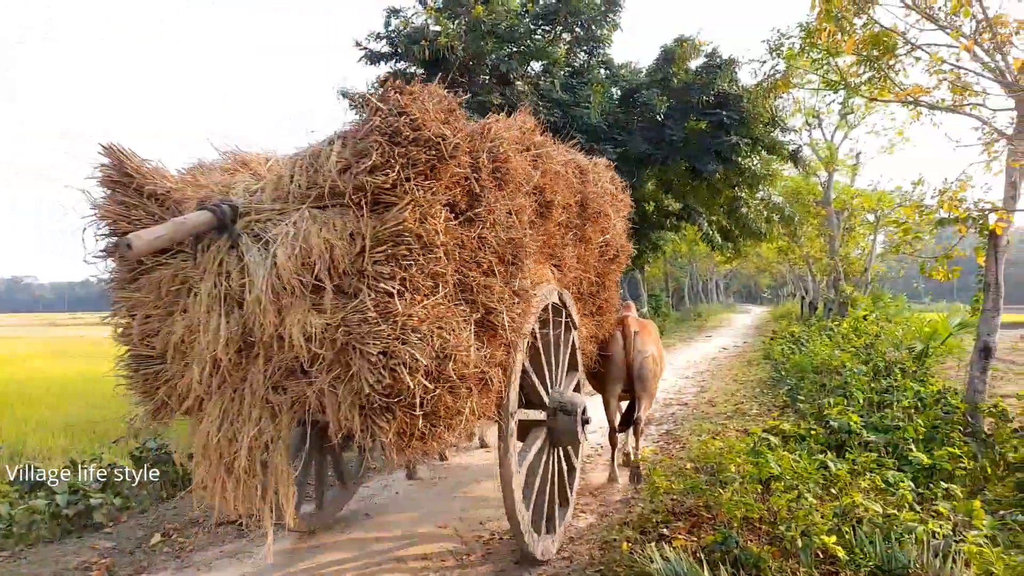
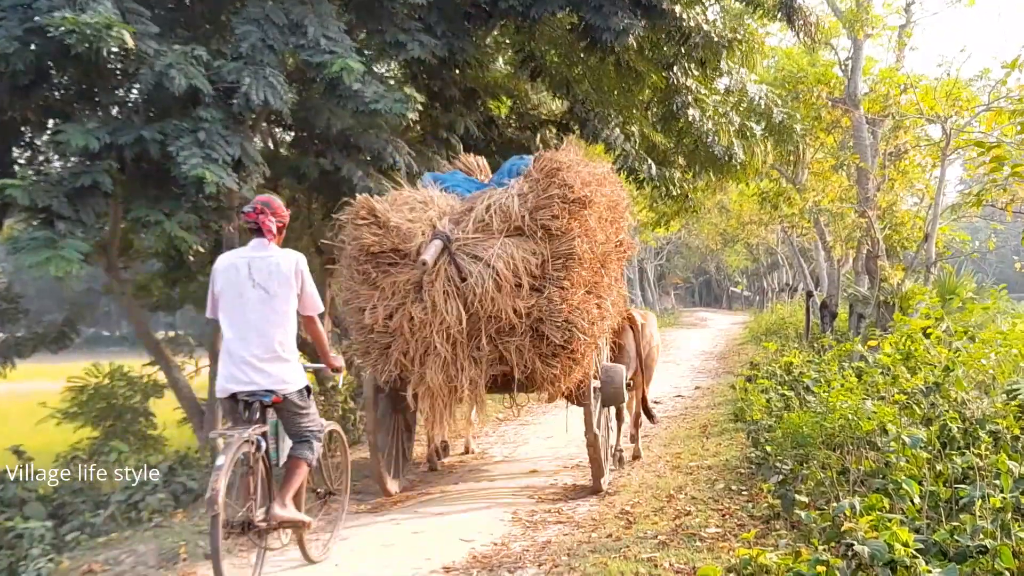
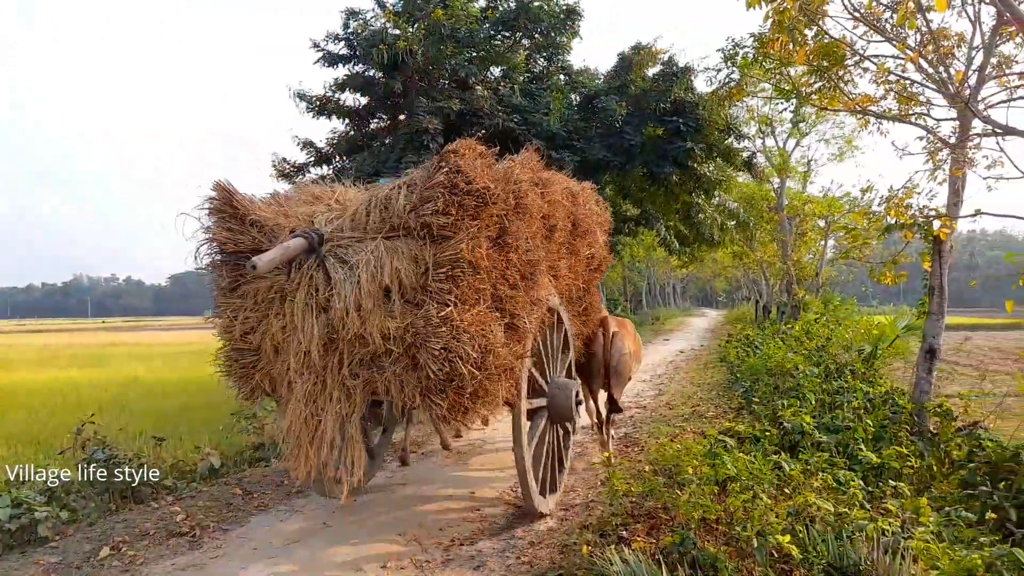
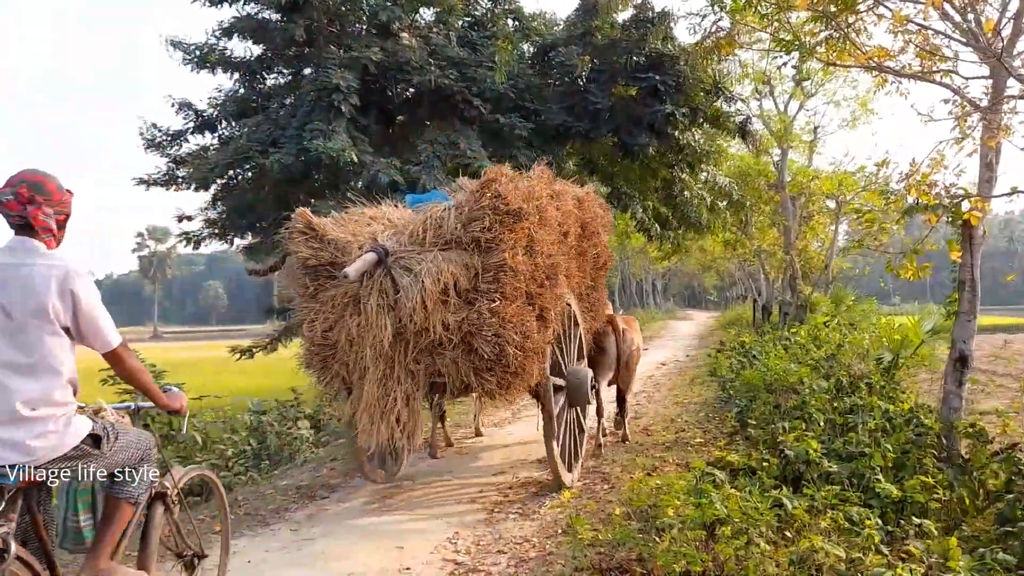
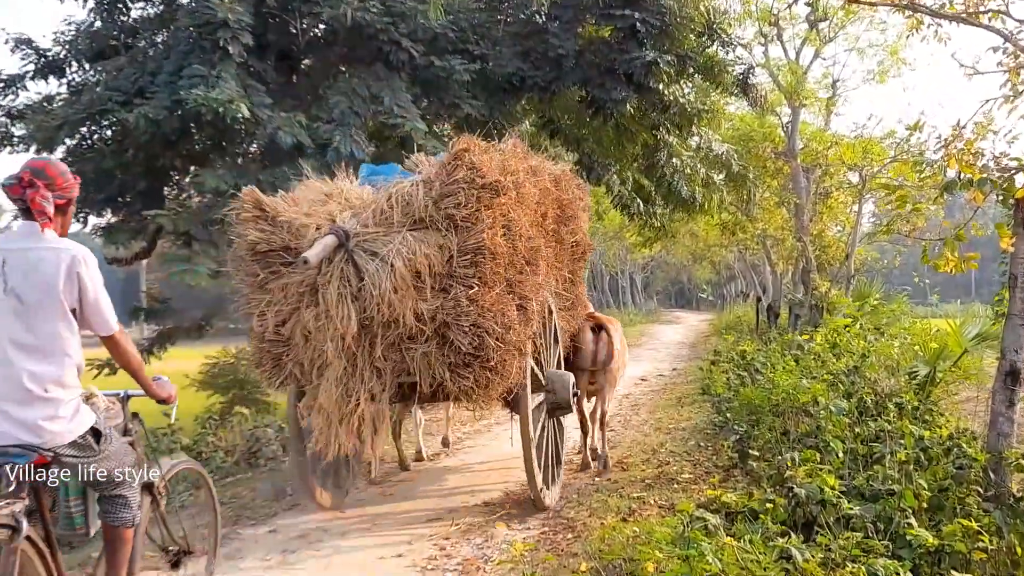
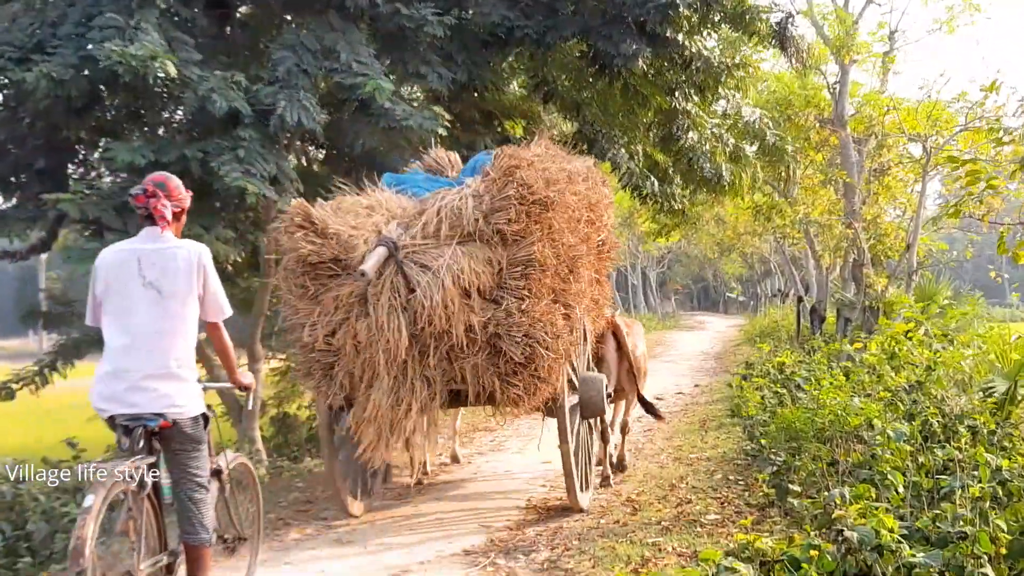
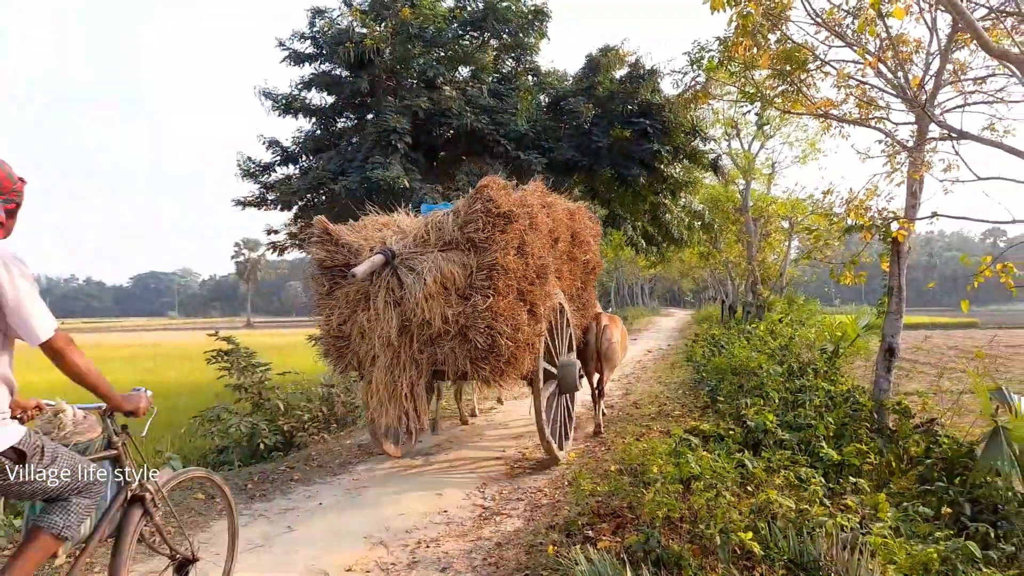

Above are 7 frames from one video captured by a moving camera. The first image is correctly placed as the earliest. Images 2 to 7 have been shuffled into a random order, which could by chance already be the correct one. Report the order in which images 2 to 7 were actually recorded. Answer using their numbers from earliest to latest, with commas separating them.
3, 7, 4, 5, 6, 2
